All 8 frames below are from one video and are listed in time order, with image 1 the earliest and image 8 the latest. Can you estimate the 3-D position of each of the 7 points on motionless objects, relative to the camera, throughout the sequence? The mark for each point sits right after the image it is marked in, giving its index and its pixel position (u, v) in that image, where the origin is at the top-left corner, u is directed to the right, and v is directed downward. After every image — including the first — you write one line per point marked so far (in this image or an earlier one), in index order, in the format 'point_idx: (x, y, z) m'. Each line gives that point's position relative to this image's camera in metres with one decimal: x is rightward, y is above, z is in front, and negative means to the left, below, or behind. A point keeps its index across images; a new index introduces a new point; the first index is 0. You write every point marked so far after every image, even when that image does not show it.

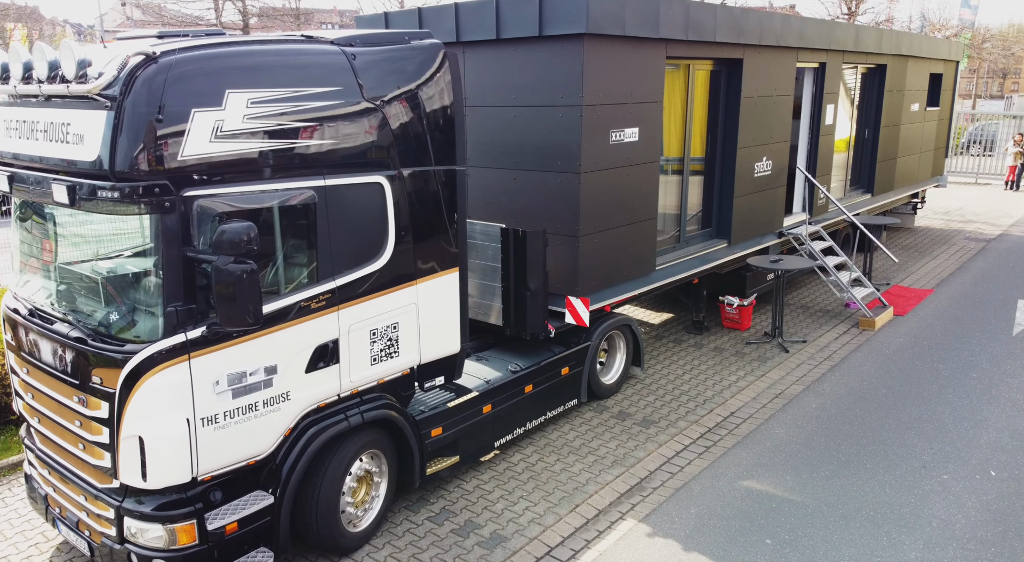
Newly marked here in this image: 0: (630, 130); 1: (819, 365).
0: (+1.0, +1.3, +6.3) m
1: (+3.1, -0.9, +7.7) m
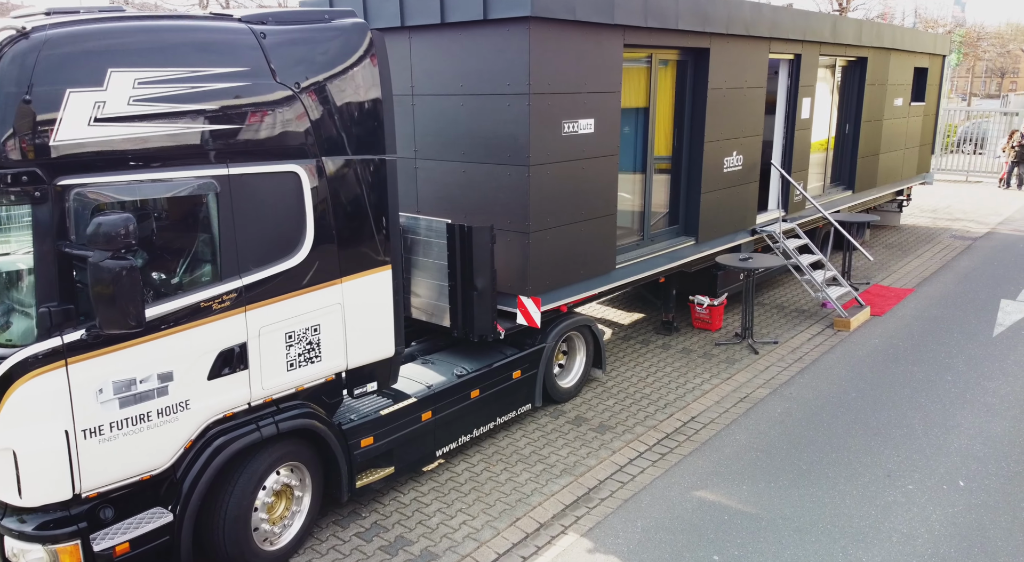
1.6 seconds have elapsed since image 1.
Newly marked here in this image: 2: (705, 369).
0: (+0.6, +1.3, +6.0) m
1: (+2.7, -0.8, +7.4) m
2: (+1.9, -0.9, +7.4) m
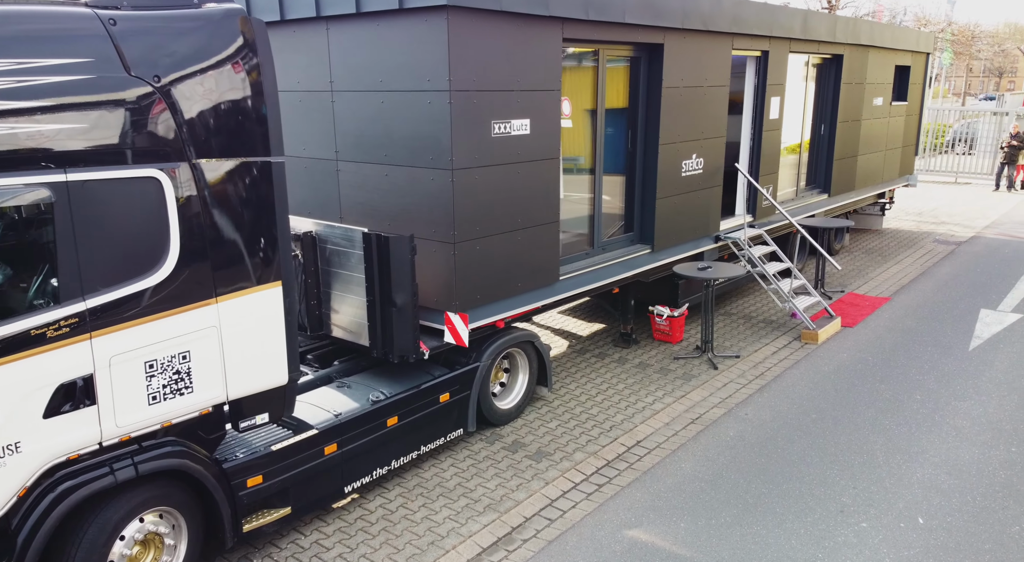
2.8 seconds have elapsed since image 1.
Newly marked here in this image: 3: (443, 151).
0: (+0.1, +1.2, +5.5) m
1: (+2.1, -0.9, +6.9) m
2: (+1.3, -1.0, +6.9) m
3: (-0.5, +0.9, +5.0) m
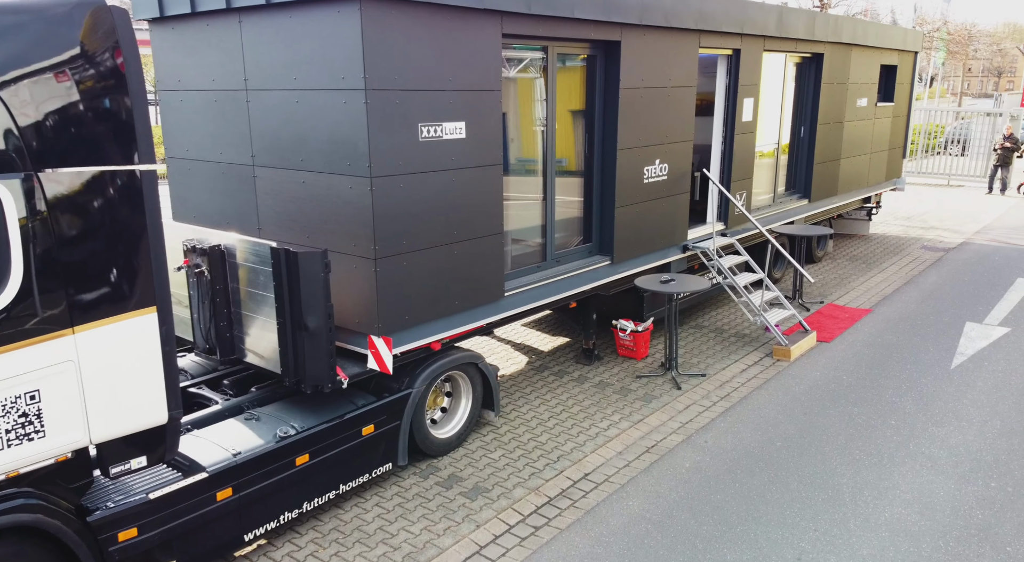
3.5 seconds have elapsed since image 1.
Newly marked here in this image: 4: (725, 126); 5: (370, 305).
0: (-0.4, +1.0, +5.0) m
1: (+1.7, -1.1, +6.4) m
2: (+0.9, -1.1, +6.5) m
3: (-0.9, +0.7, +4.5) m
4: (+2.3, +1.7, +8.3) m
5: (-0.9, -0.1, +4.7) m
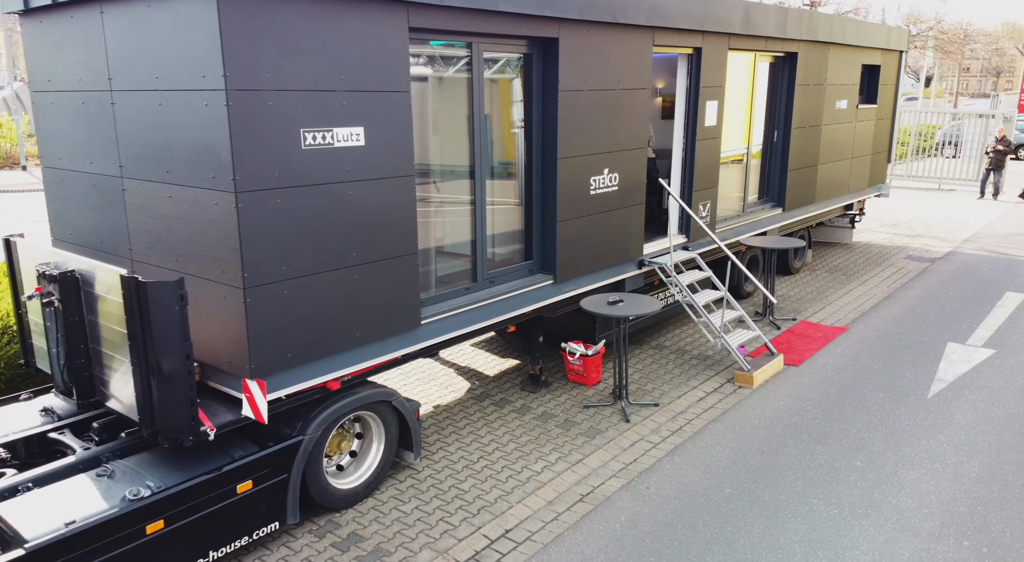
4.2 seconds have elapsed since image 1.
0: (-0.9, +0.9, +4.3) m
1: (+1.1, -1.2, +5.8) m
2: (+0.3, -1.3, +5.8) m
3: (-1.4, +0.6, +3.9) m
4: (+1.7, +1.5, +7.6) m
5: (-1.4, -0.3, +4.1) m
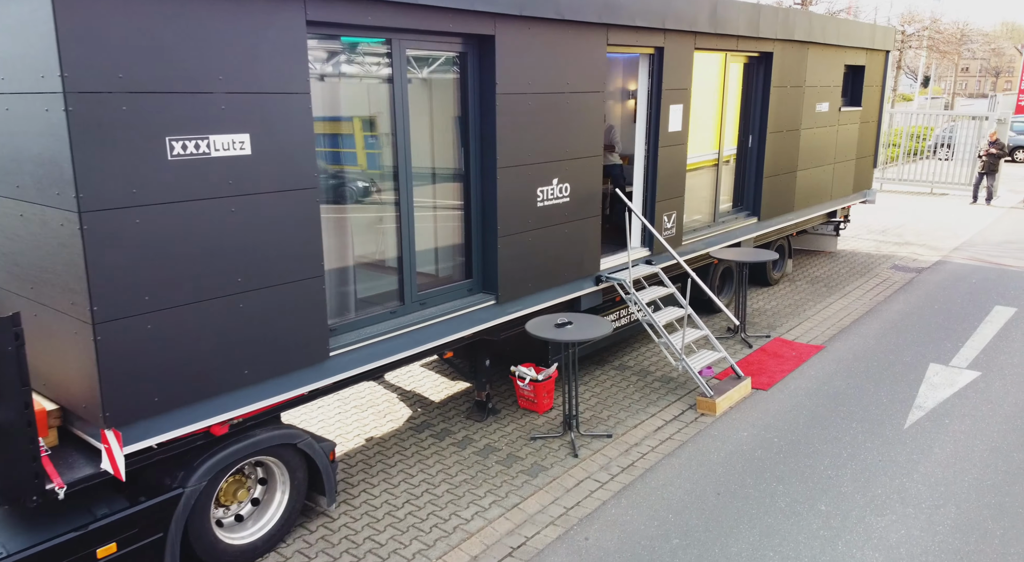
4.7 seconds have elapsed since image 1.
0: (-1.4, +0.7, +3.8) m
1: (+0.6, -1.4, +5.2) m
2: (-0.1, -1.4, +5.3) m
3: (-1.9, +0.4, +3.3) m
4: (+1.3, +1.4, +7.1) m
5: (-1.9, -0.5, +3.5) m
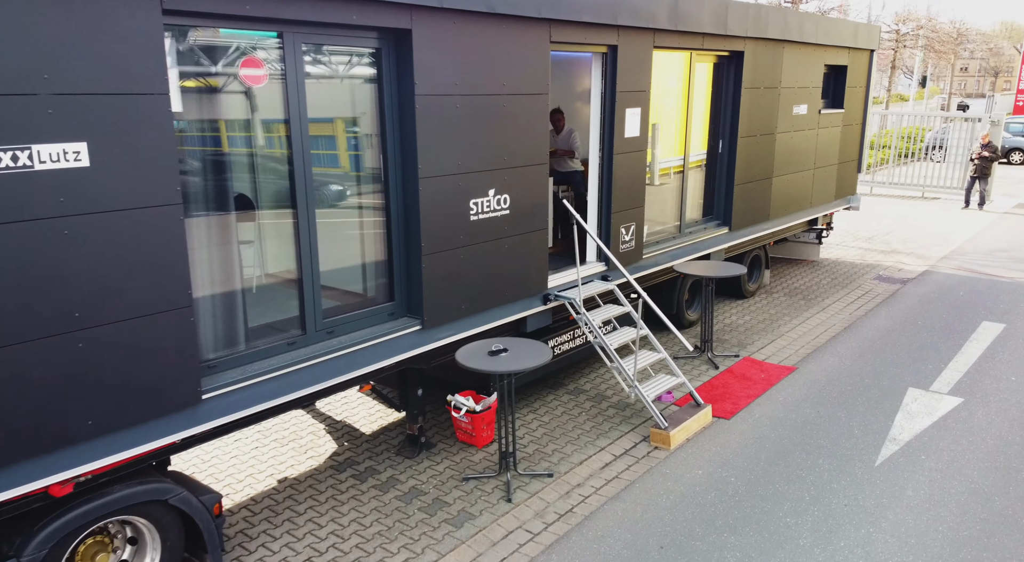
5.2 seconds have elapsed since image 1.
0: (-1.9, +0.5, +3.2) m
1: (+0.2, -1.6, +4.7) m
2: (-0.6, -1.6, +4.7) m
3: (-2.4, +0.2, +2.7) m
4: (+0.8, +1.2, +6.5) m
5: (-2.4, -0.6, +3.0) m
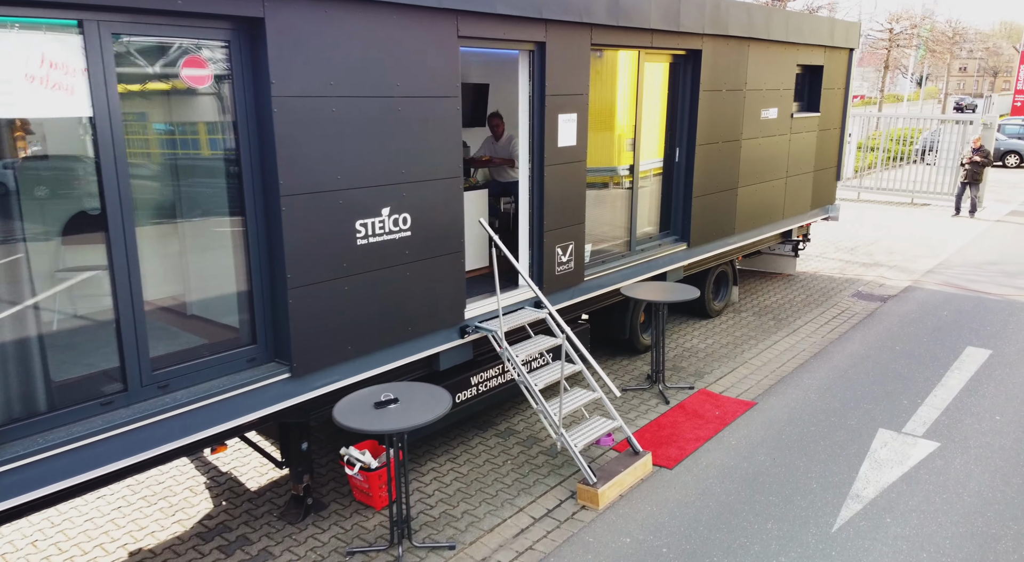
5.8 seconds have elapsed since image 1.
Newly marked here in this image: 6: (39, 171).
0: (-2.5, +0.3, +2.5) m
1: (-0.5, -1.8, +3.9) m
2: (-1.2, -1.8, +4.0) m
3: (-3.0, 0.0, +2.0) m
4: (+0.2, +1.0, +5.8) m
5: (-3.0, -0.9, +2.2) m
6: (-2.0, +0.4, +3.5) m
